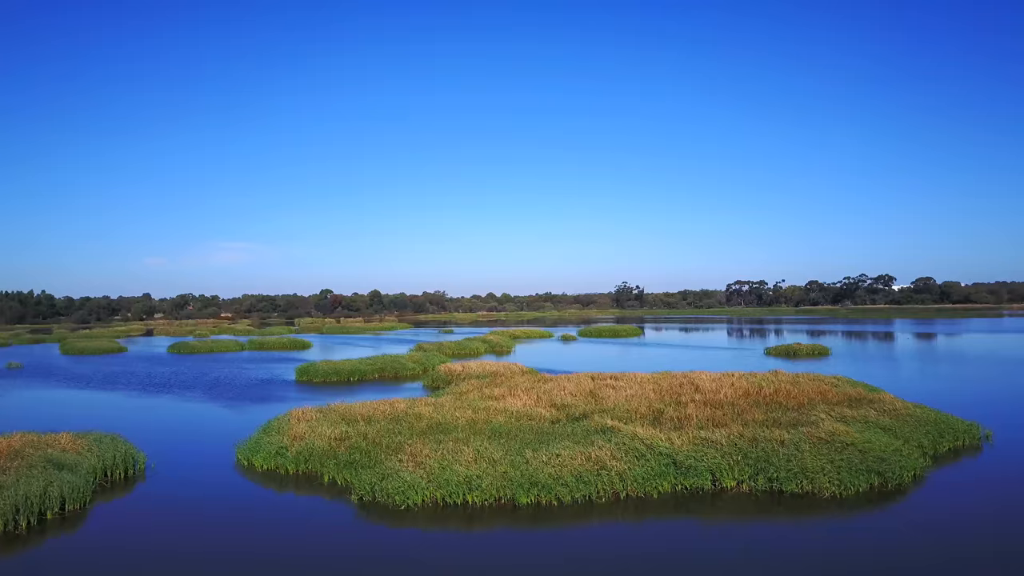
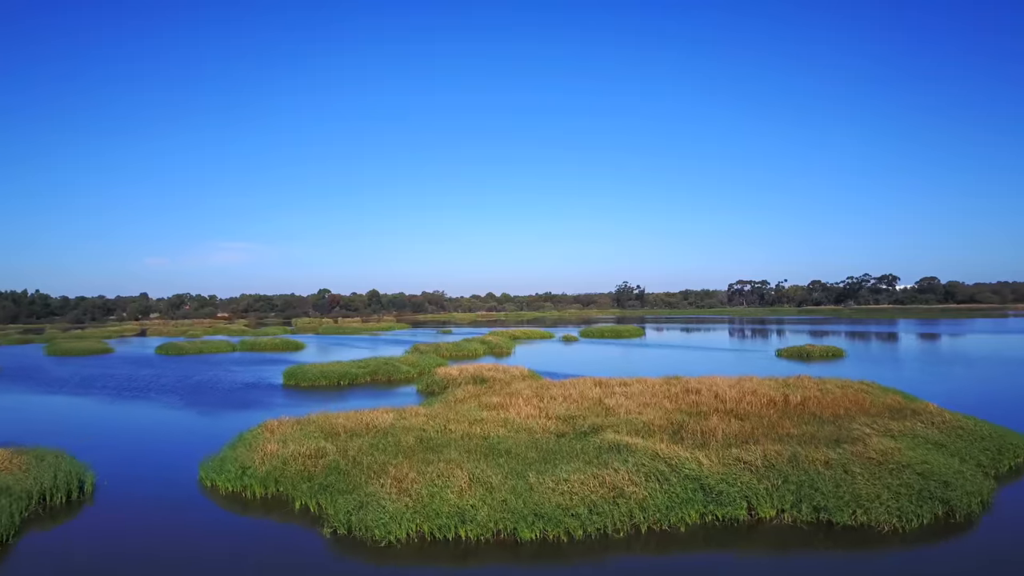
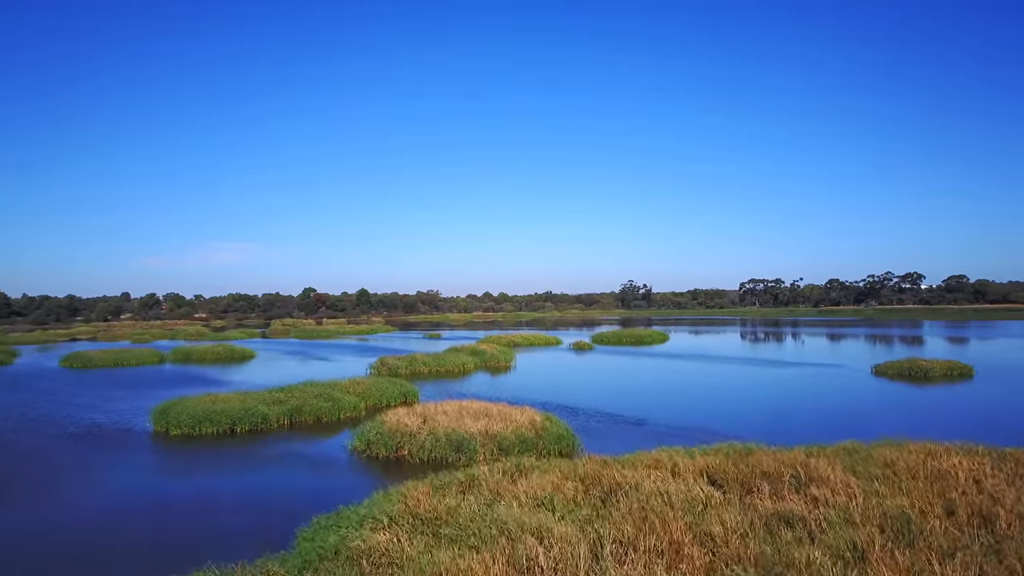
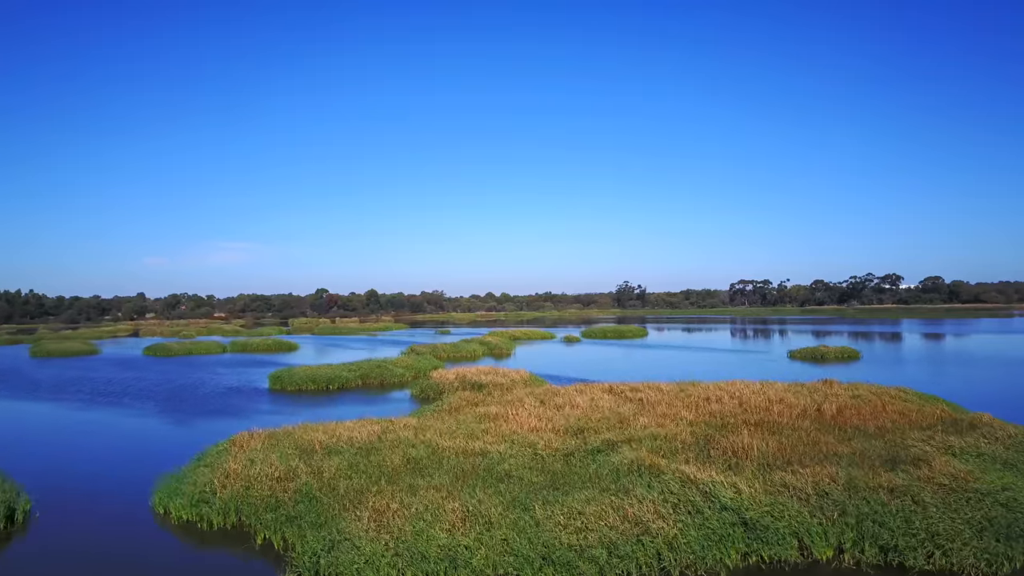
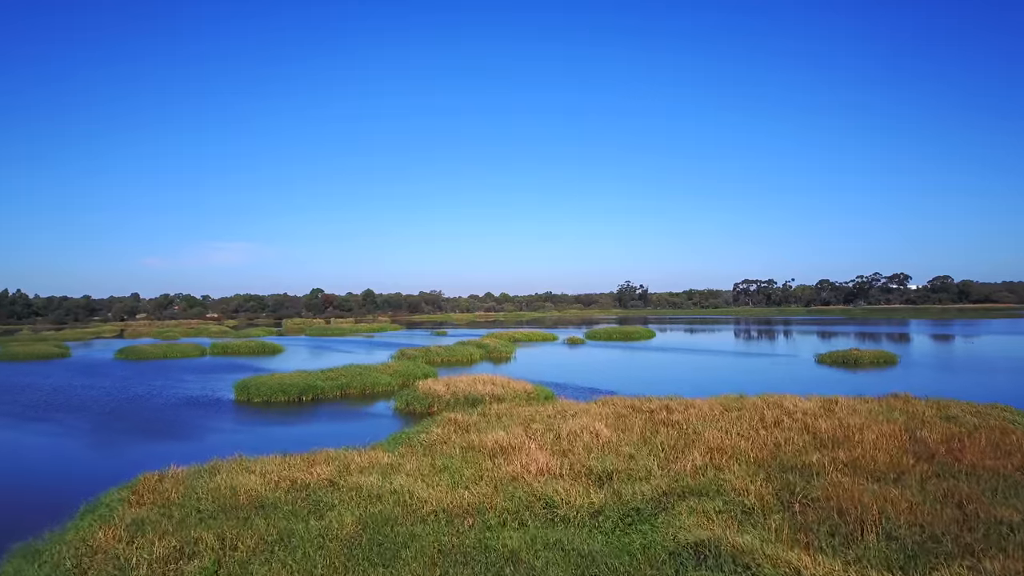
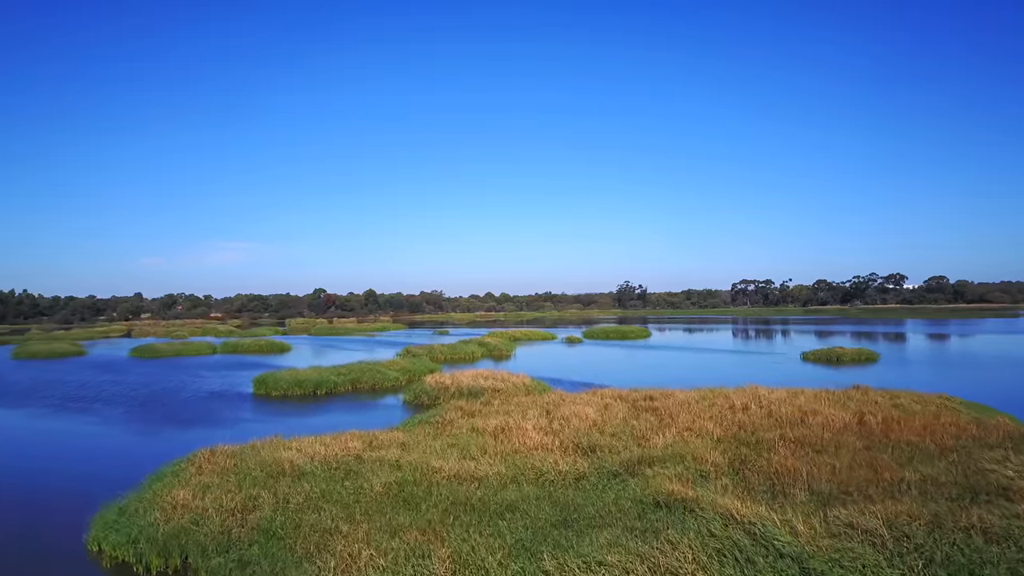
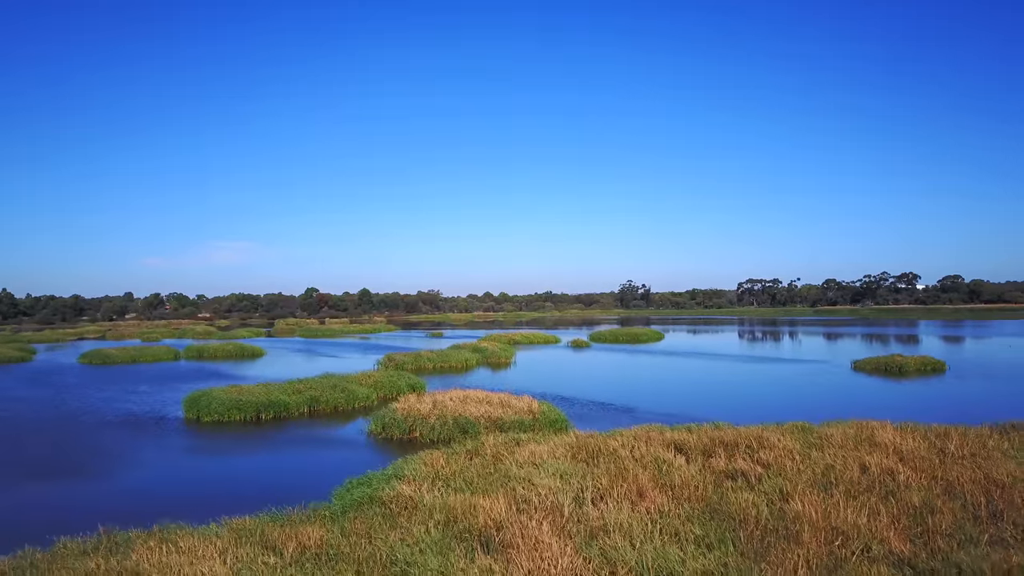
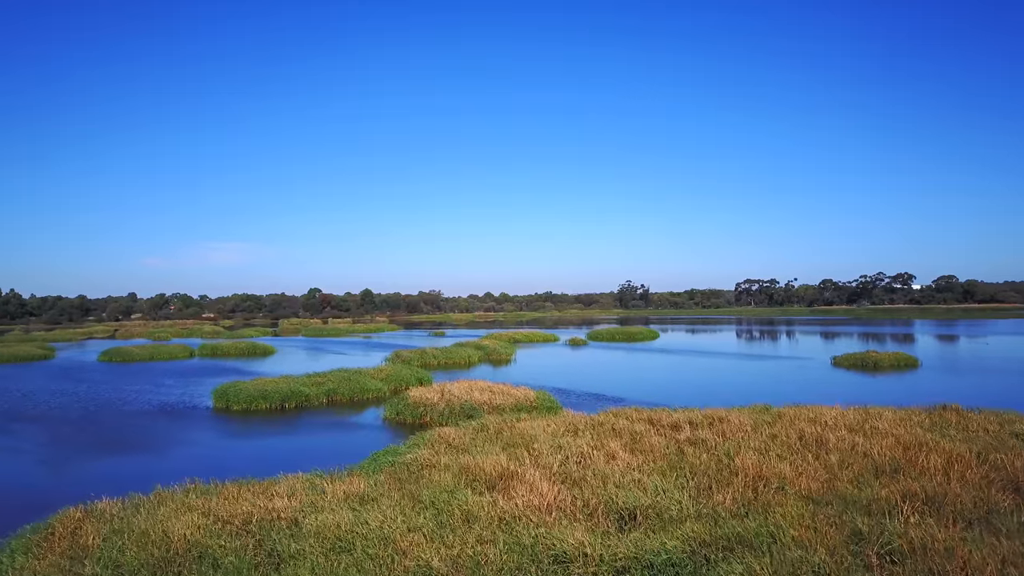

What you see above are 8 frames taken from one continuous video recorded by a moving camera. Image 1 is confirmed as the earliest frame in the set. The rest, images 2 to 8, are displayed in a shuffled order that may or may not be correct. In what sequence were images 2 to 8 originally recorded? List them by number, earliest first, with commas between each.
2, 4, 6, 5, 8, 7, 3
